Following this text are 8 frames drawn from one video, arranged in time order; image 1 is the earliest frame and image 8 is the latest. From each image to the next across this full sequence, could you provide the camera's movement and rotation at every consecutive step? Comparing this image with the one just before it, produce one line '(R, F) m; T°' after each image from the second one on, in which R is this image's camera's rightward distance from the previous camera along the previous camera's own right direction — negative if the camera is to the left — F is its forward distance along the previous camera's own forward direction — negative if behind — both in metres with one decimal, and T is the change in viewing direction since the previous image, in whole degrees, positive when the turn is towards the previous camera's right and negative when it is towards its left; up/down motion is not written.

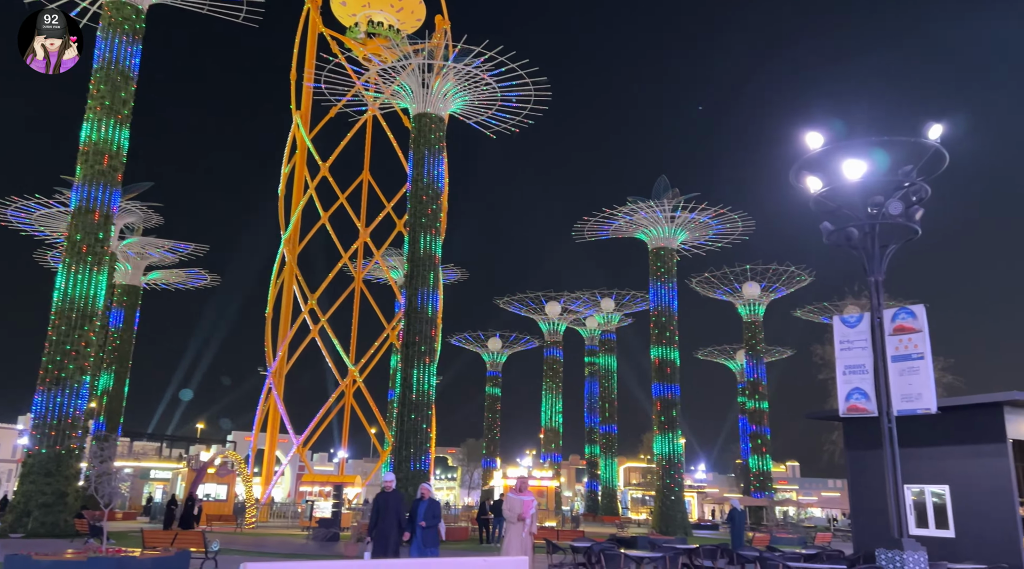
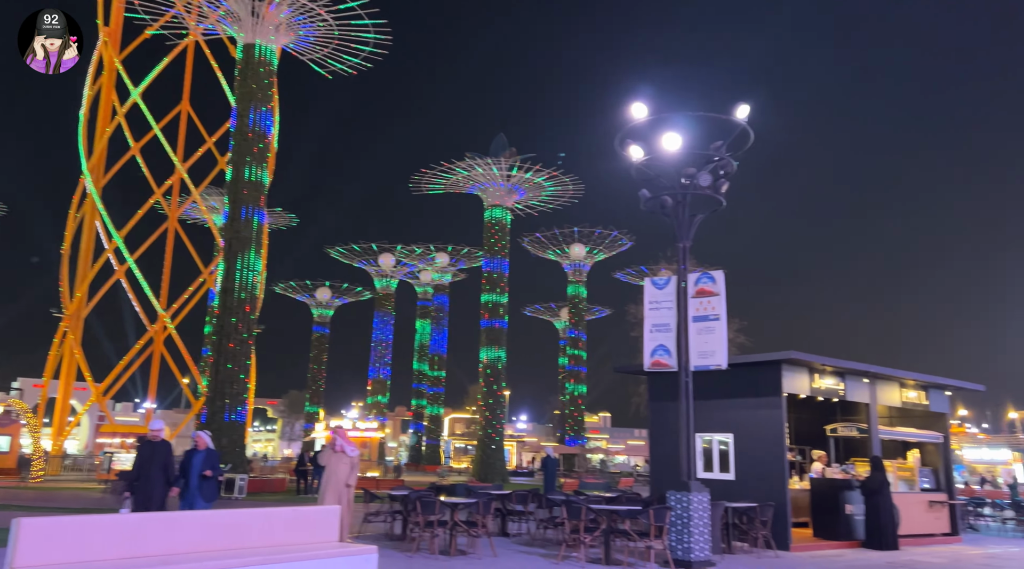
(+0.5, -0.6) m; +10°
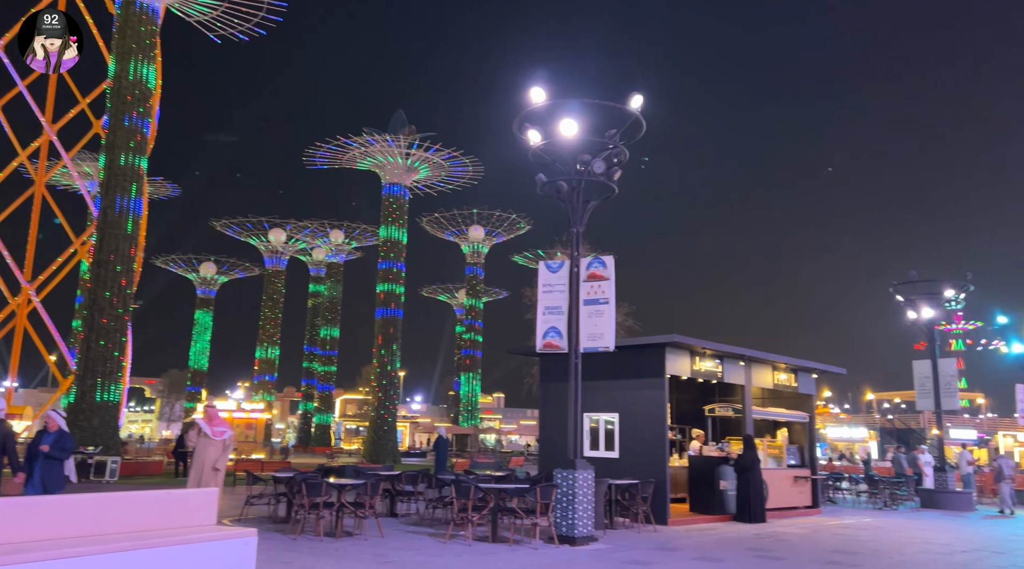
(+0.2, -0.2) m; +7°
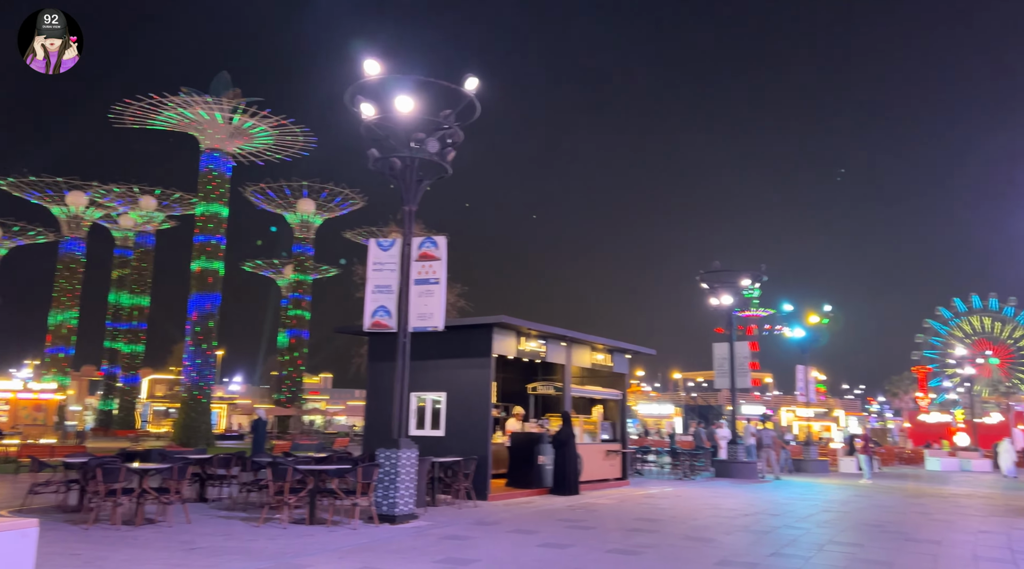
(+0.2, -0.1) m; +11°
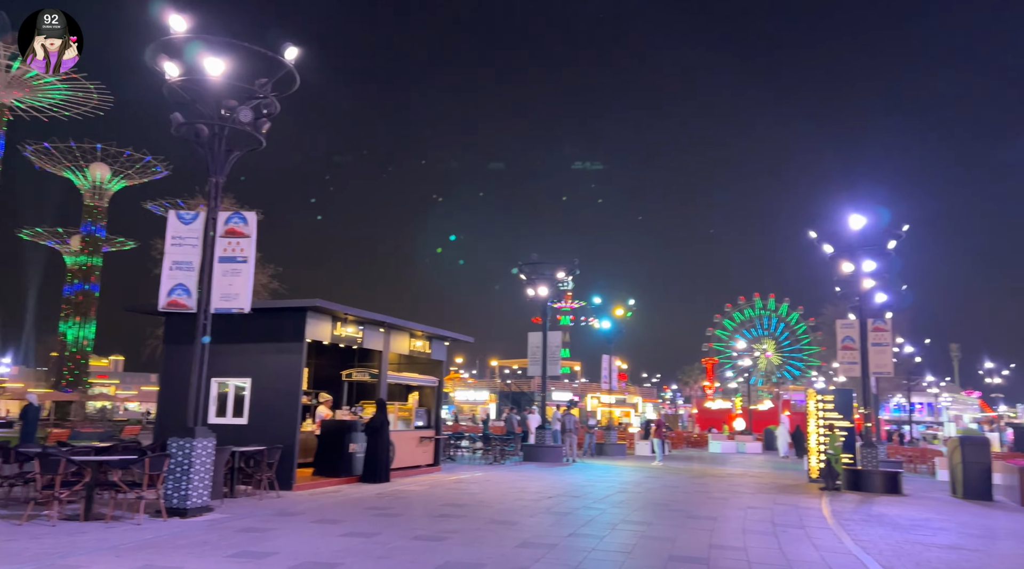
(+0.1, +0.3) m; +12°
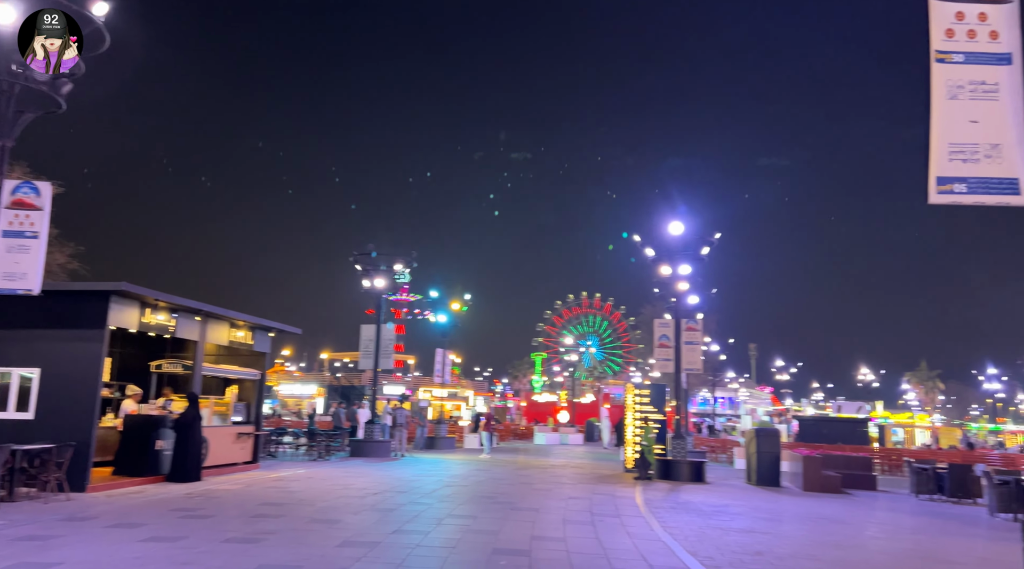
(+0.1, +0.5) m; +11°
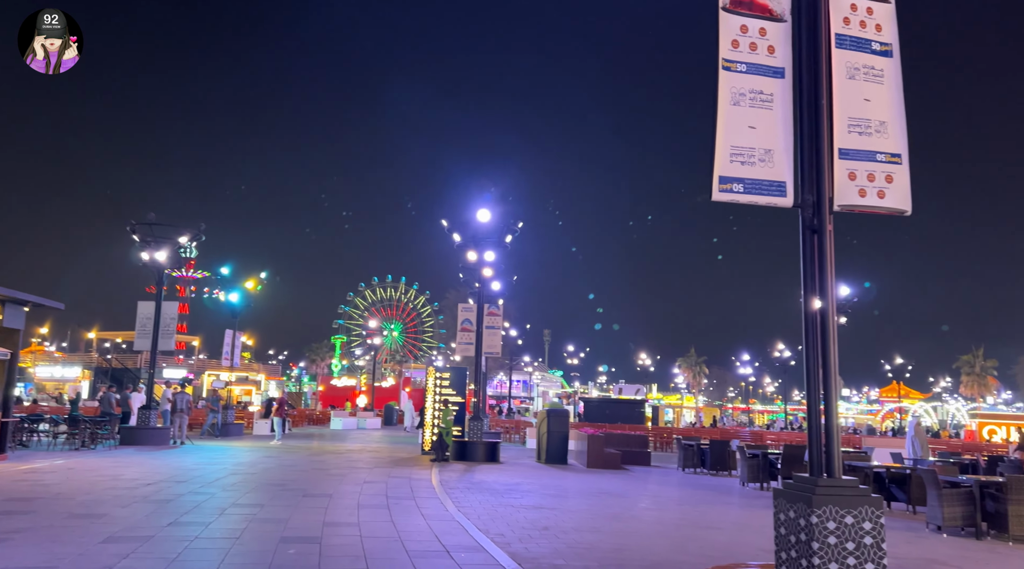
(+0.2, +0.3) m; +13°
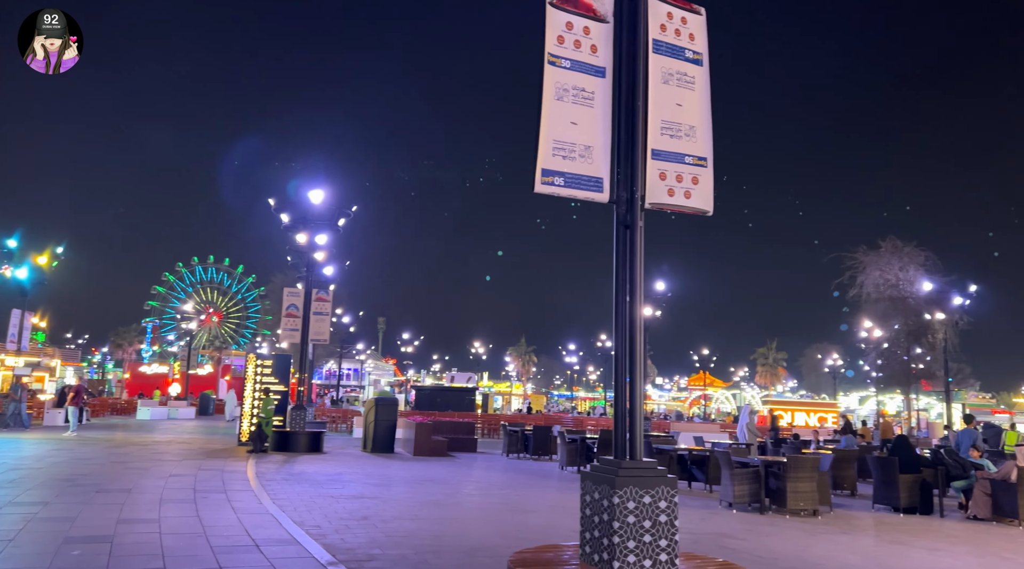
(+0.1, 0.0) m; +11°
